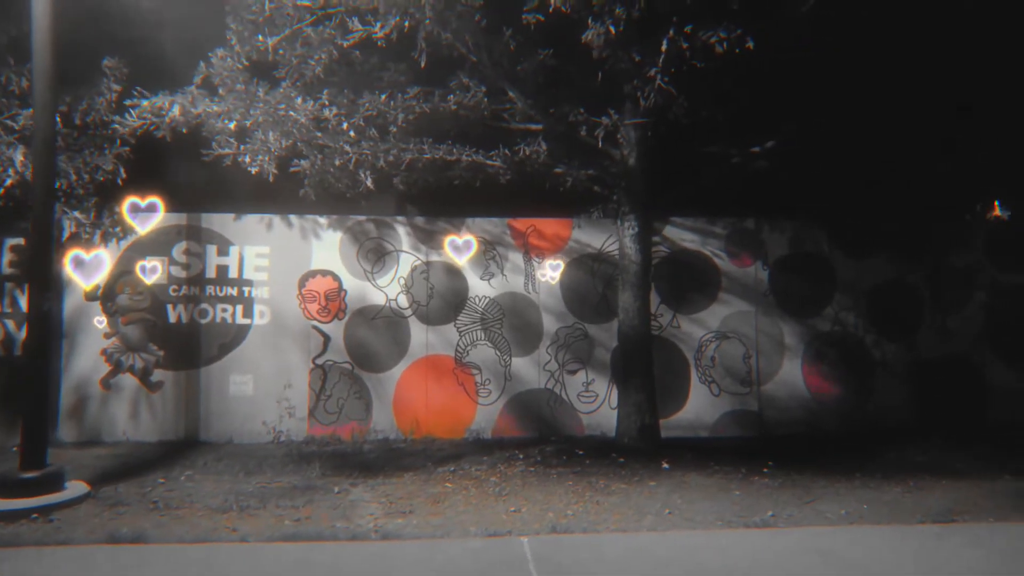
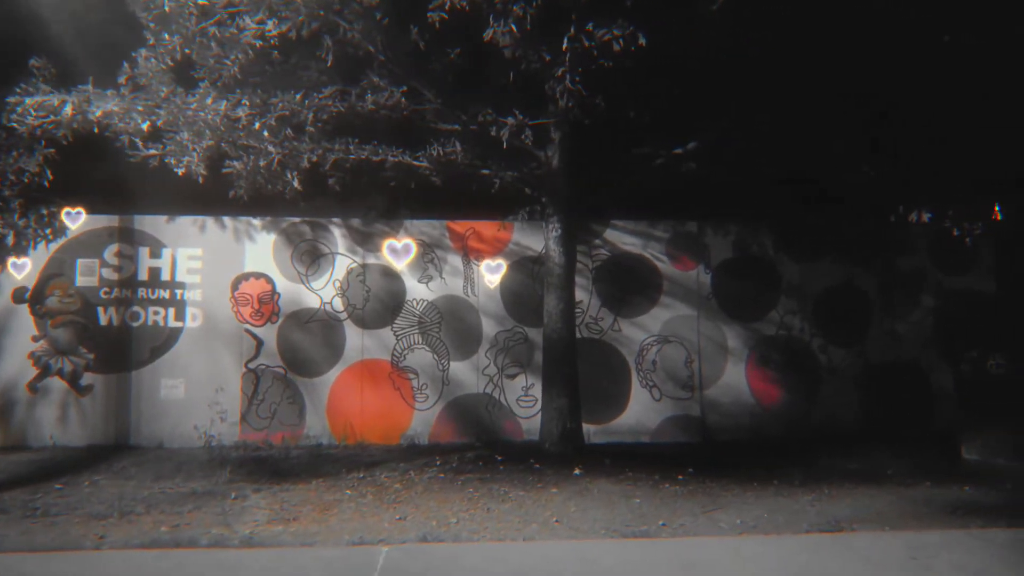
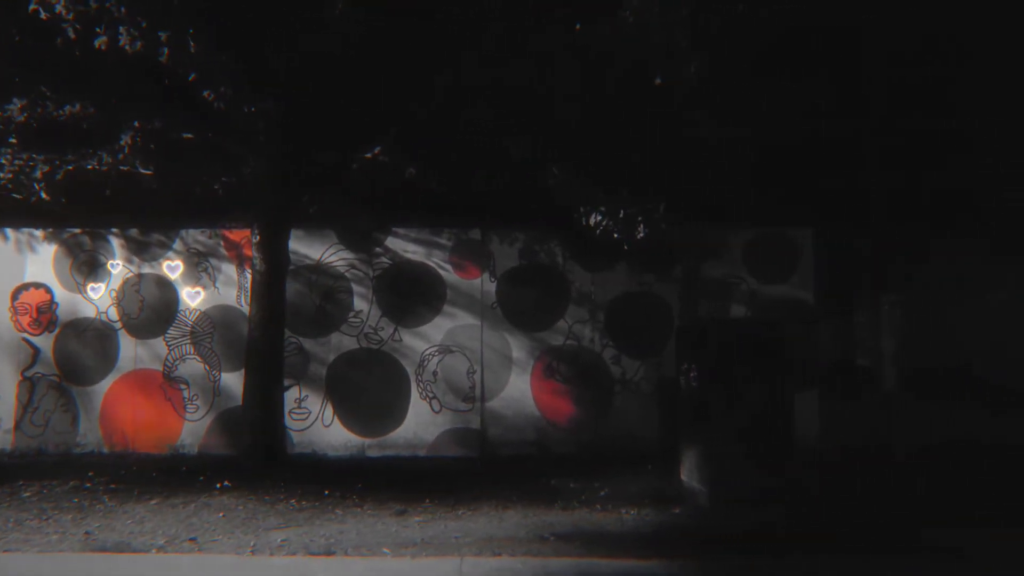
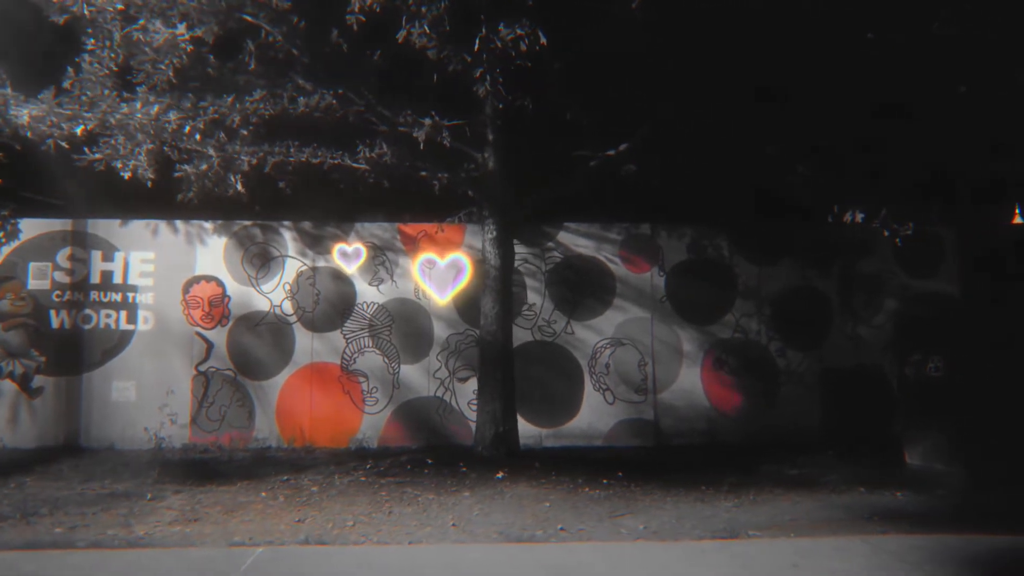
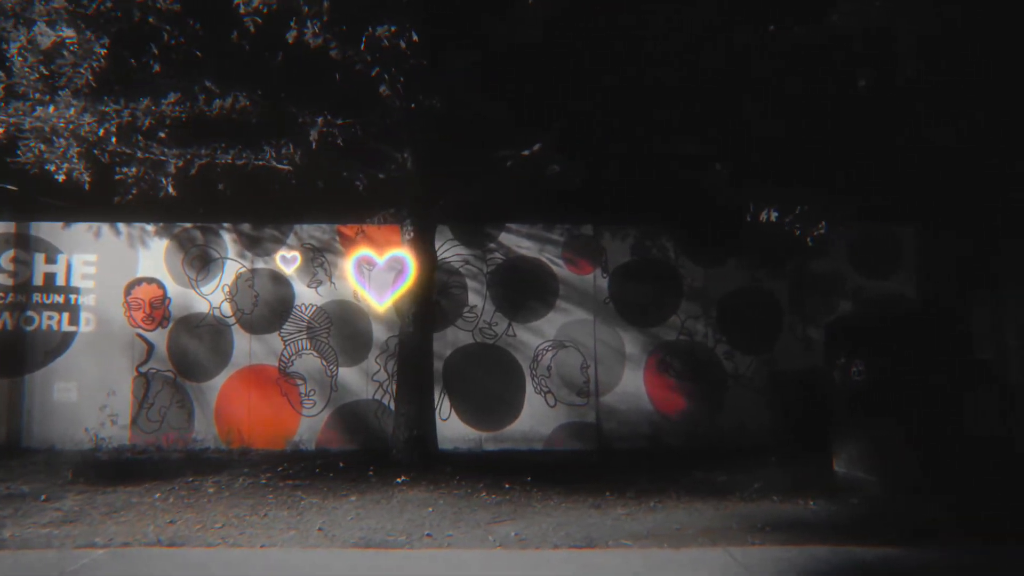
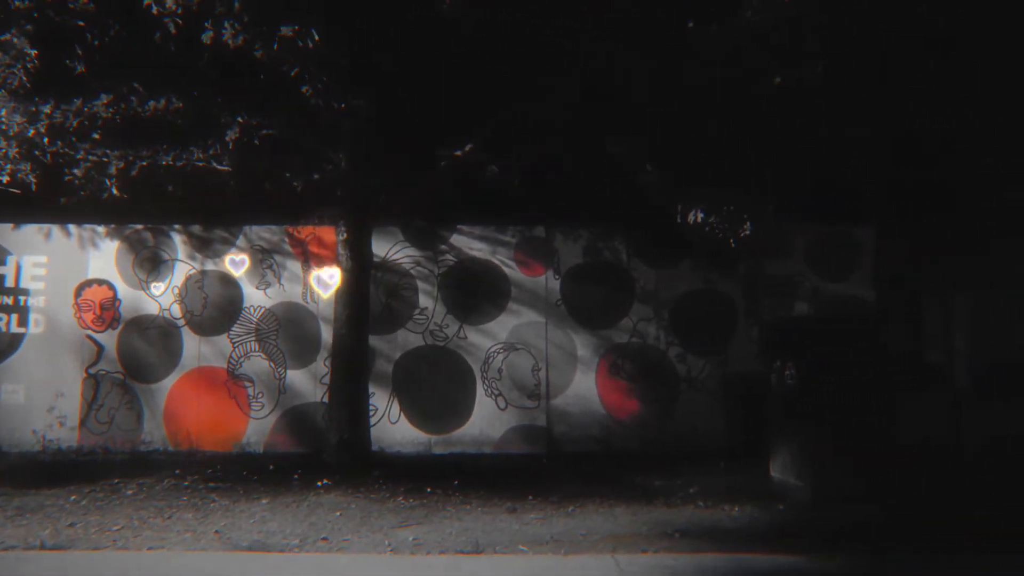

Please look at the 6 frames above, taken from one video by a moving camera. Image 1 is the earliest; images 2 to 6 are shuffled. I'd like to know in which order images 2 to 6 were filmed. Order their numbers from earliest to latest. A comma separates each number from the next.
2, 4, 5, 6, 3
